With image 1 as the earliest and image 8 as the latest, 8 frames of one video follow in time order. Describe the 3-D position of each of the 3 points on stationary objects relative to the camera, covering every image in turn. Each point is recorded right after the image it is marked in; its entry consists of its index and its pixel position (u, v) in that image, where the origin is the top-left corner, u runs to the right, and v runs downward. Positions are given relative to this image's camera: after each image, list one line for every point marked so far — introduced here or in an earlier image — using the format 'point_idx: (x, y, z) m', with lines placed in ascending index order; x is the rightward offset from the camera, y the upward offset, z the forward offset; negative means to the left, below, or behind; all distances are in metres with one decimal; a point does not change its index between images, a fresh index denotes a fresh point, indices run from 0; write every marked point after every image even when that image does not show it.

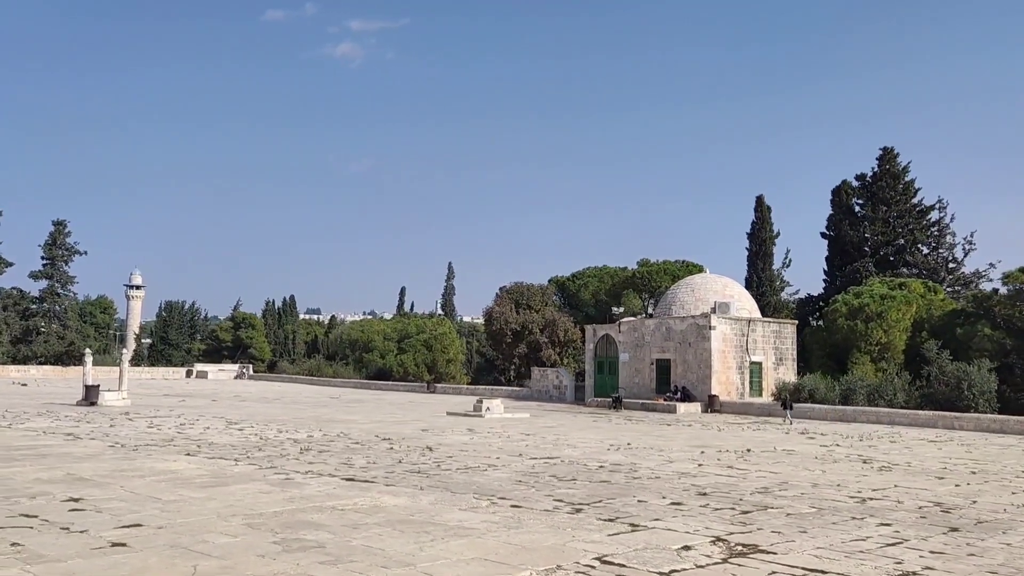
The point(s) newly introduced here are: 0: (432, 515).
0: (-0.7, -2.2, +8.1) m
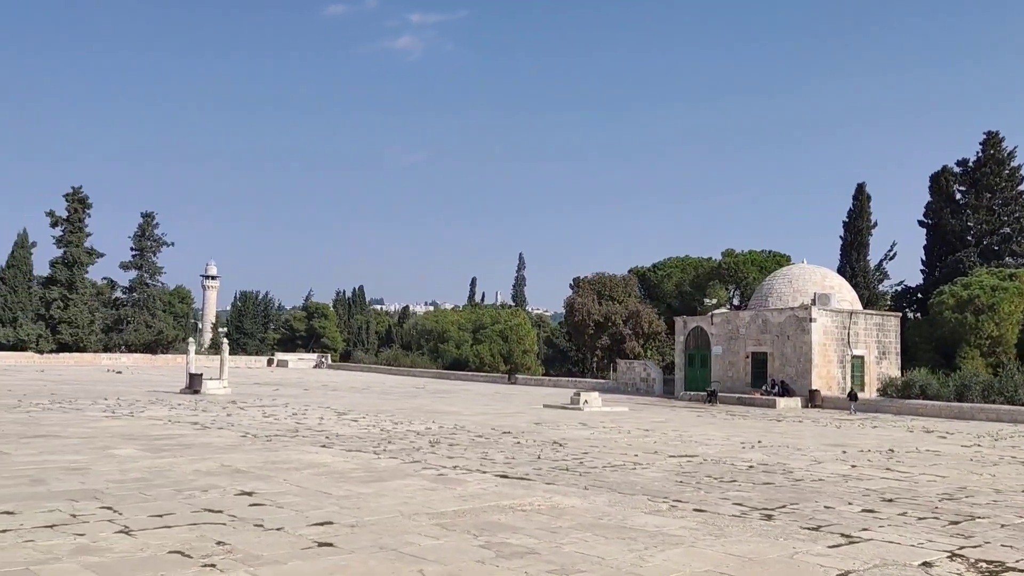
0: (+1.0, -2.1, +7.7) m
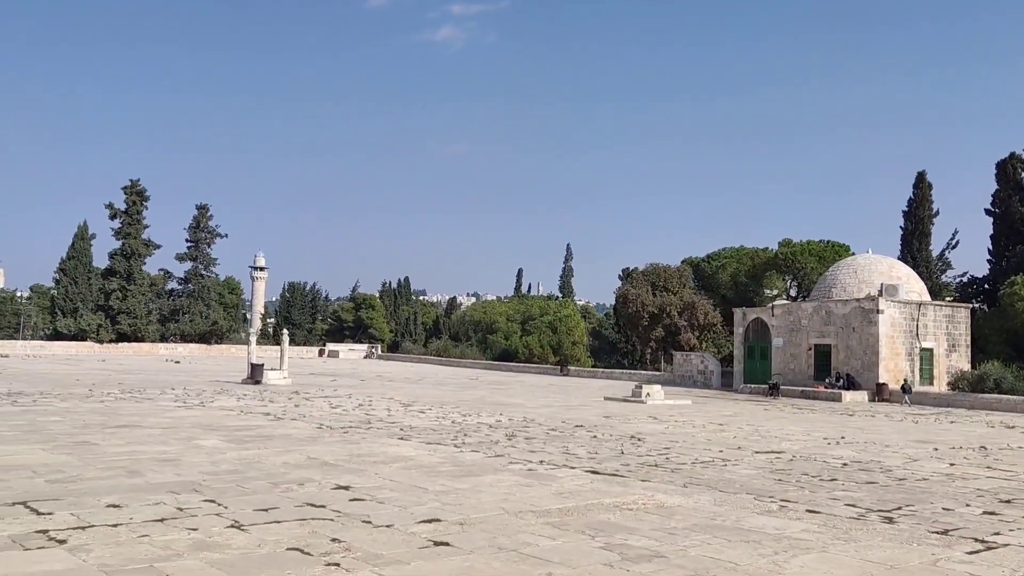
0: (+2.0, -2.0, +7.4) m
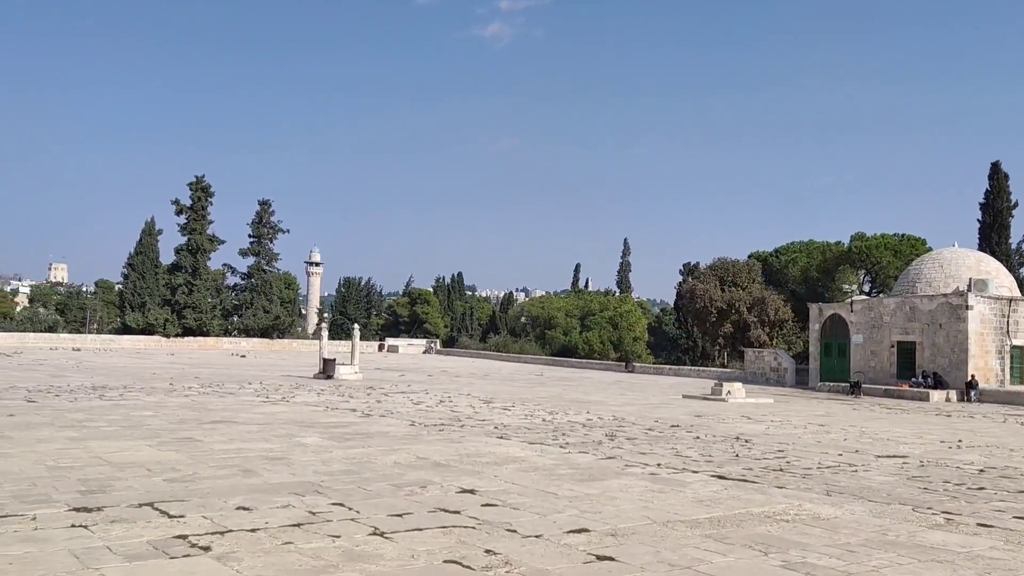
0: (+3.2, -2.0, +6.8) m
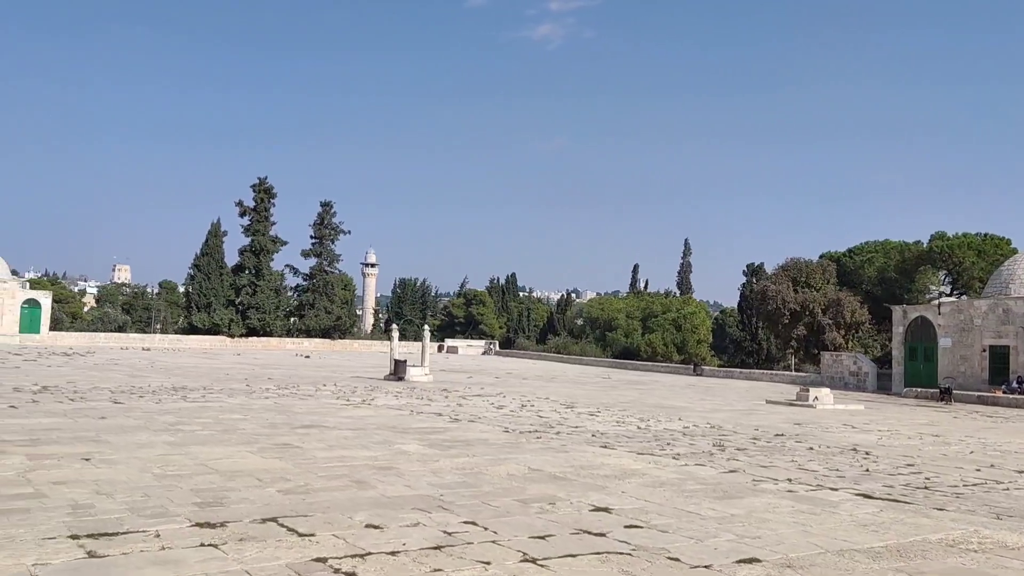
0: (+4.3, -2.0, +6.0) m
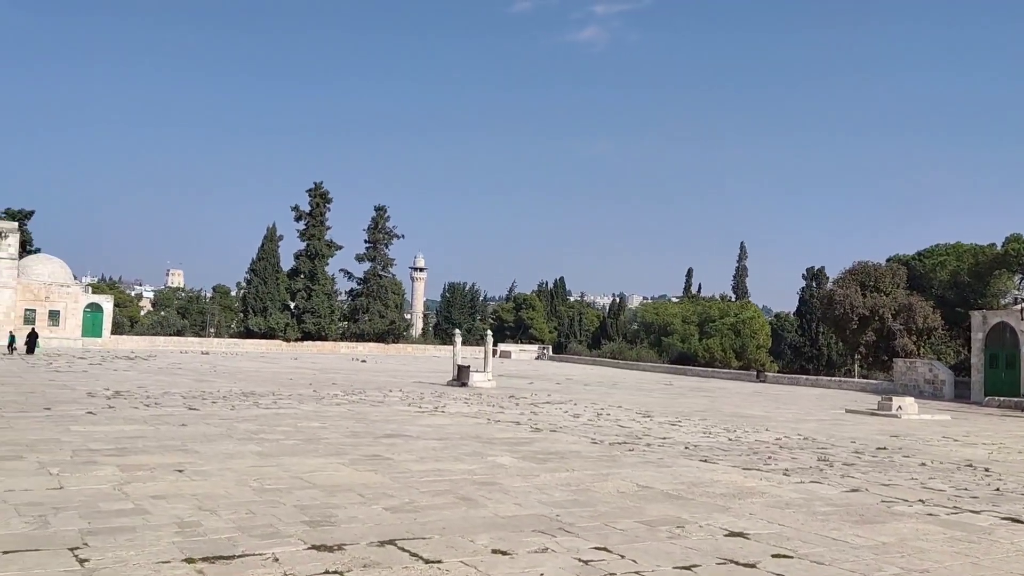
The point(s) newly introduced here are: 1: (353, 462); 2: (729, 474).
0: (+5.3, -2.0, +5.2) m
1: (-1.8, -2.0, +9.8) m
2: (+2.6, -2.2, +10.1) m
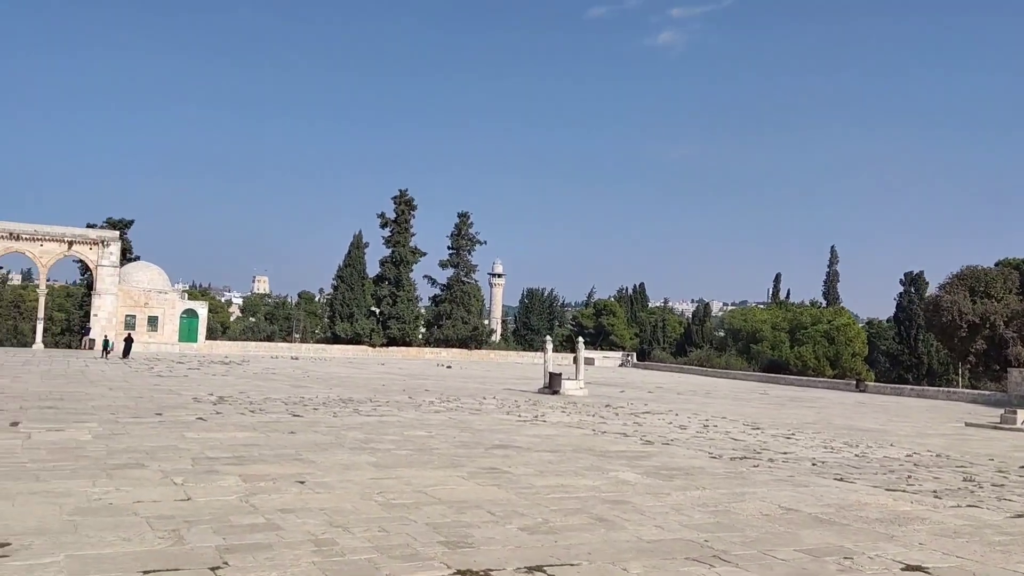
0: (+6.2, -2.1, +4.2) m
1: (-0.5, -2.1, +9.4) m
2: (+4.0, -2.3, +9.3) m
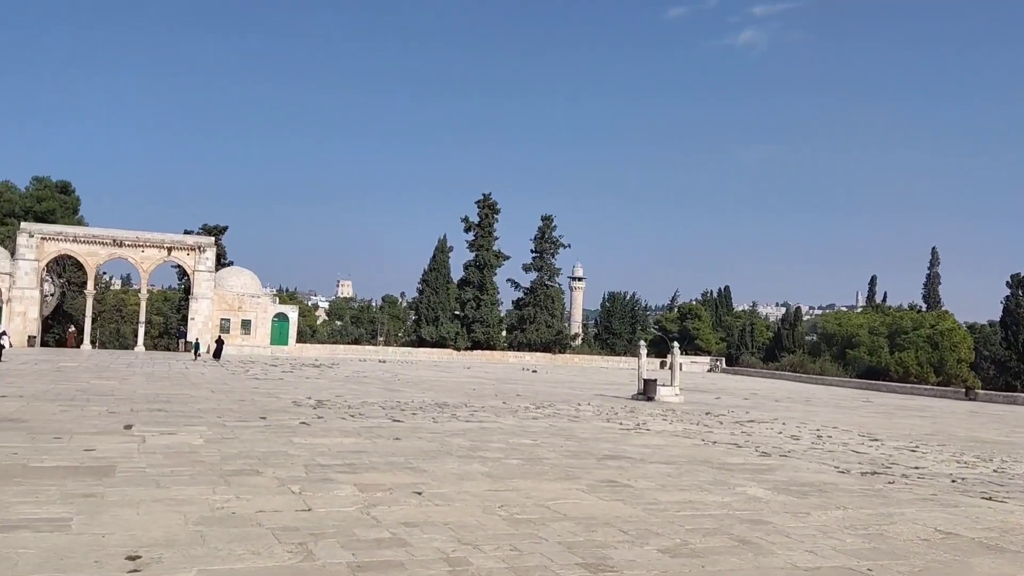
0: (+7.0, -2.0, +3.1) m
1: (+0.8, -2.1, +9.0) m
2: (+5.2, -2.3, +8.4) m
